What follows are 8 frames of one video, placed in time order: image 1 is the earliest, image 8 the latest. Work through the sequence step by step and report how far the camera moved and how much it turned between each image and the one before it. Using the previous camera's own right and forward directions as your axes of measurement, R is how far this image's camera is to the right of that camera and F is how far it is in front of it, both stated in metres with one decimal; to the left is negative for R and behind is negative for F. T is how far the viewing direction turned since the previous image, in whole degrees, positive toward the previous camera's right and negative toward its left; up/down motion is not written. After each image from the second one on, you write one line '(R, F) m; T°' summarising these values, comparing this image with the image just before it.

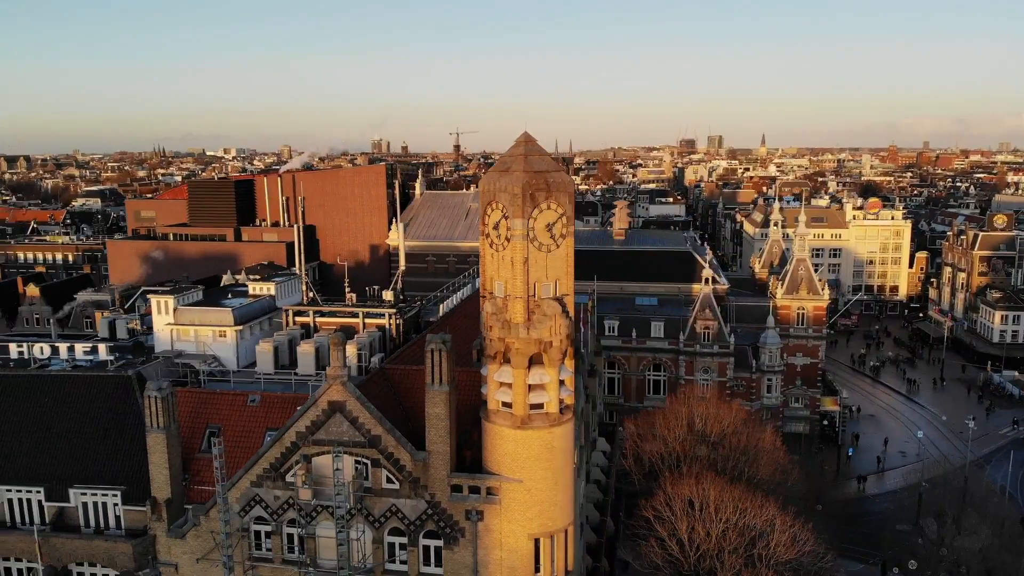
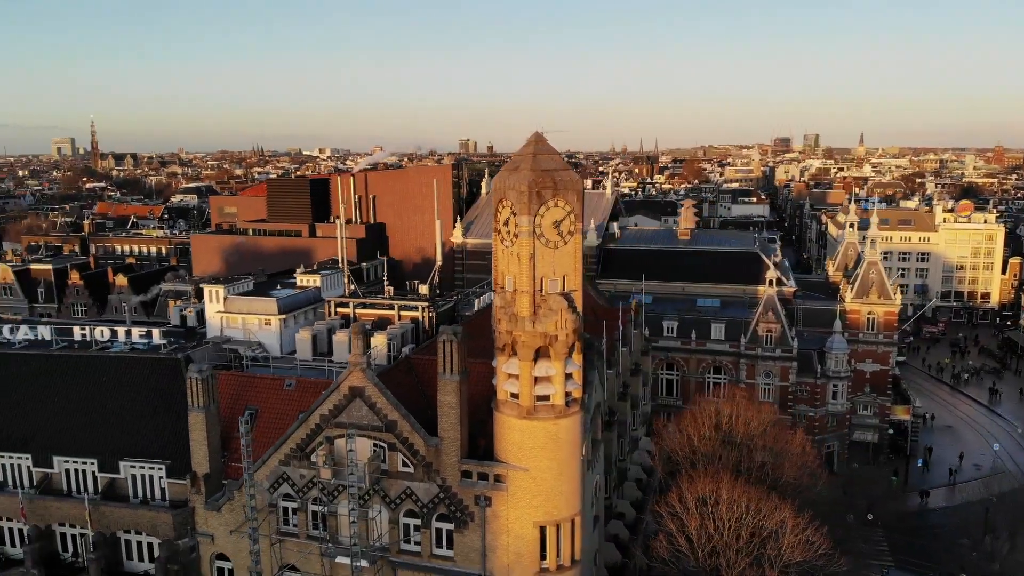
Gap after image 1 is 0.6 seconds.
(+2.9, -0.8) m; -6°
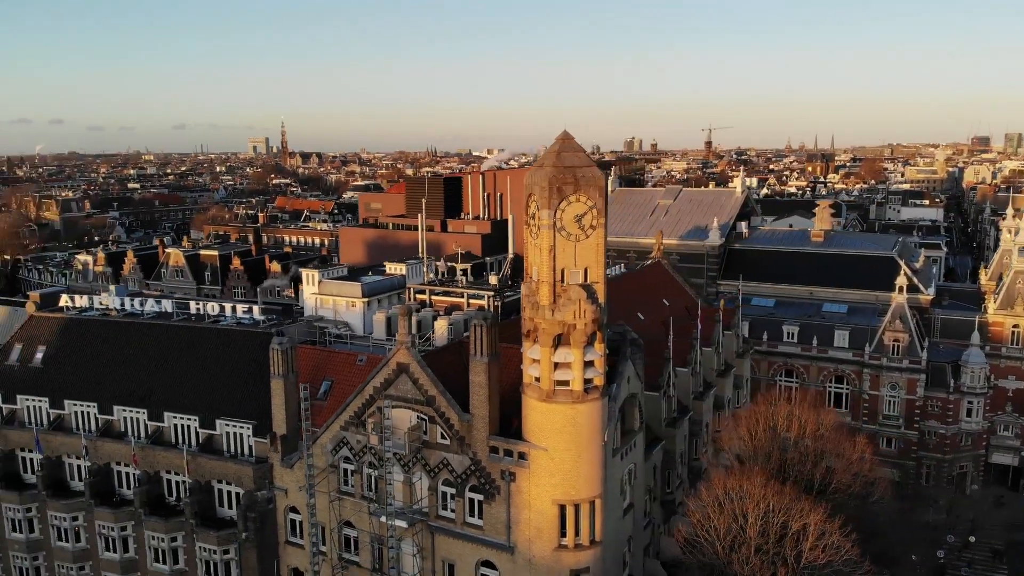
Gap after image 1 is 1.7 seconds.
(+5.5, -1.4) m; -12°
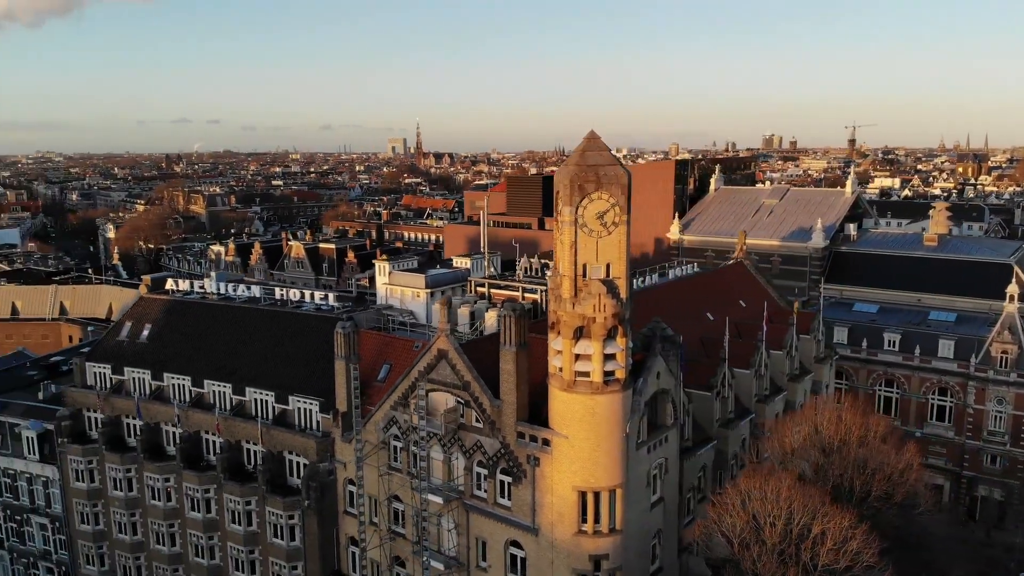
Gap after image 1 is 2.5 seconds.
(+4.3, -1.3) m; -9°
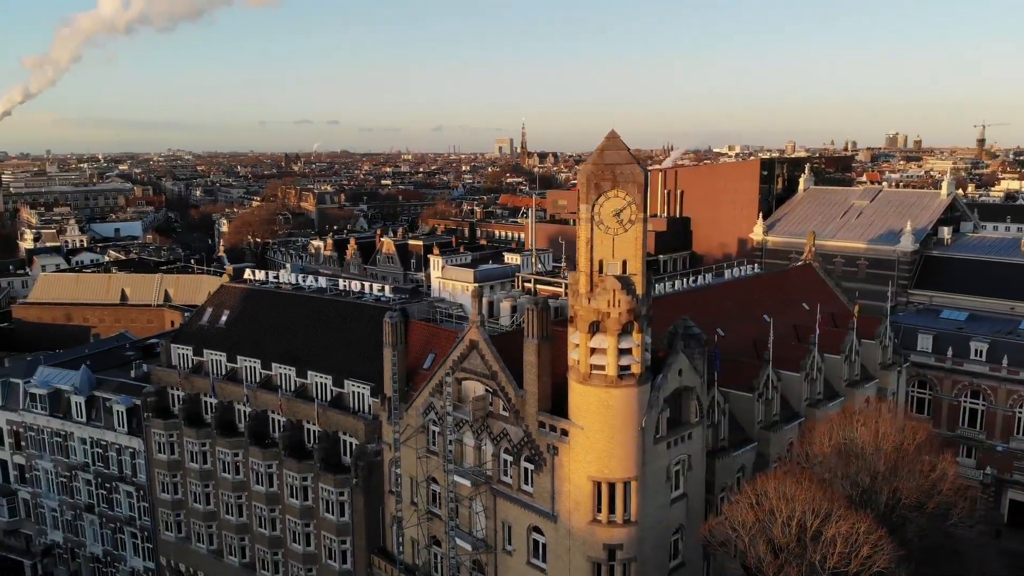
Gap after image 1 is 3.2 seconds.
(+3.7, -1.1) m; -8°
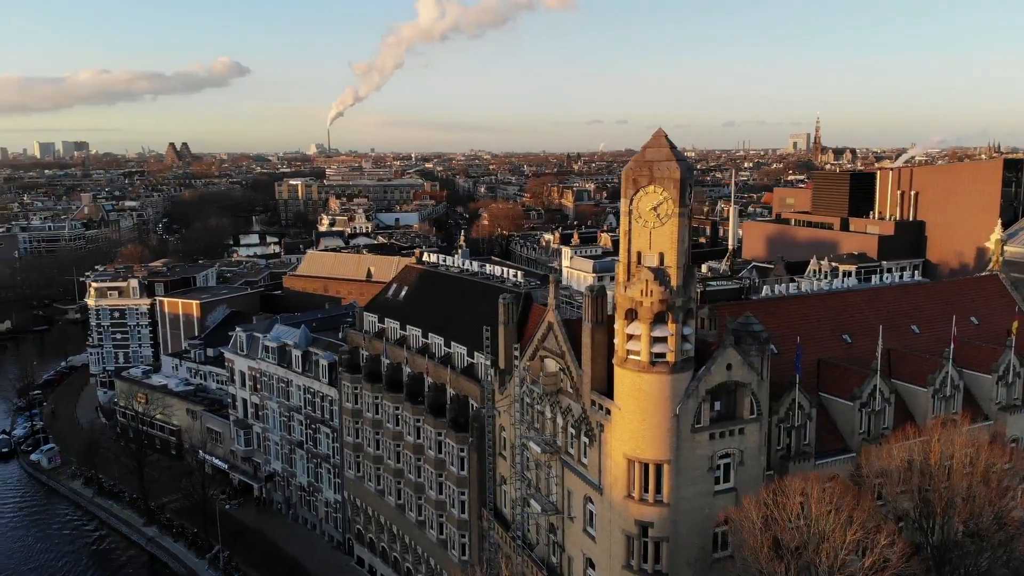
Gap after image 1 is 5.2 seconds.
(+10.8, -1.7) m; -20°
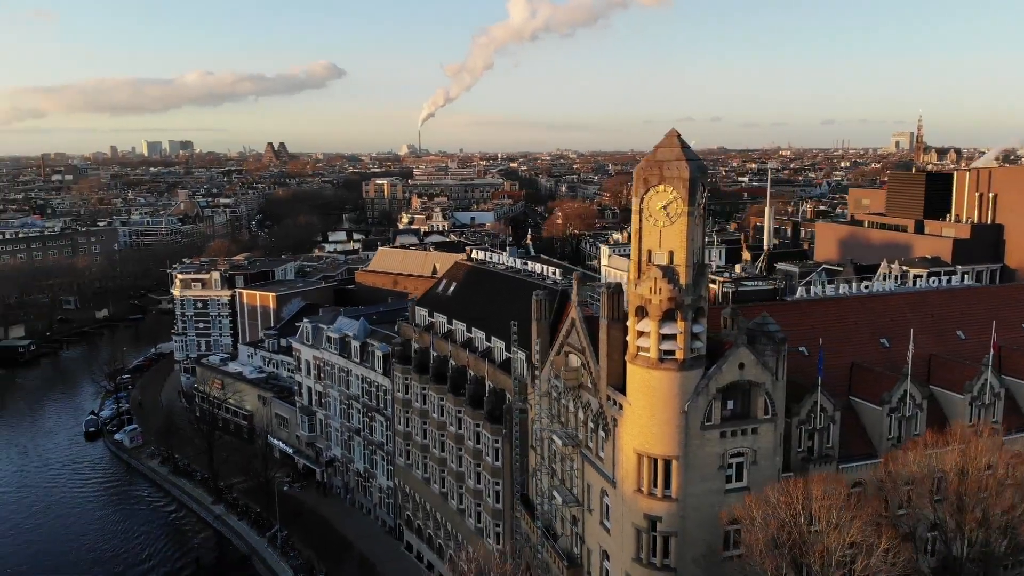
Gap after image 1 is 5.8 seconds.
(+3.5, -1.0) m; -6°
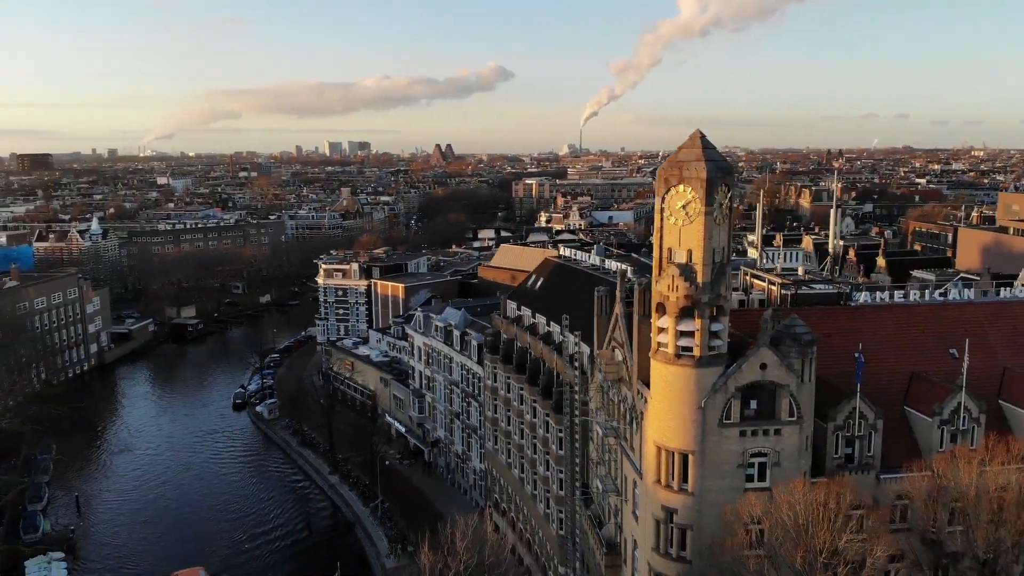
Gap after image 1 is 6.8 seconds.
(+6.6, -1.6) m; -12°
